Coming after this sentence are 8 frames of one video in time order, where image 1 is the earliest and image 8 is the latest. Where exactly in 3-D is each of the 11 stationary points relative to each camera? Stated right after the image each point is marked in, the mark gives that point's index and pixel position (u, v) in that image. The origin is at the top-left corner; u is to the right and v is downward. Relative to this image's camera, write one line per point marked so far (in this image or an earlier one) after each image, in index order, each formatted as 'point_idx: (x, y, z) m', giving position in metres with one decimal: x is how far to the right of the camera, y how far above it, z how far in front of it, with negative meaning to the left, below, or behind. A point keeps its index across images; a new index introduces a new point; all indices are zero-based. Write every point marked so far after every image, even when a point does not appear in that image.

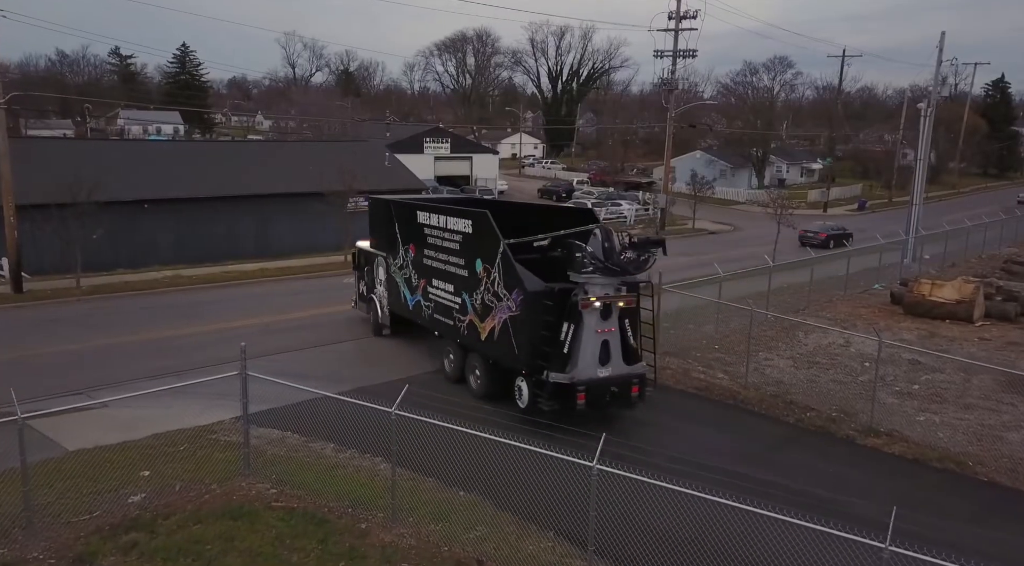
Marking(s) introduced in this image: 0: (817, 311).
0: (+7.6, -0.7, +18.4) m
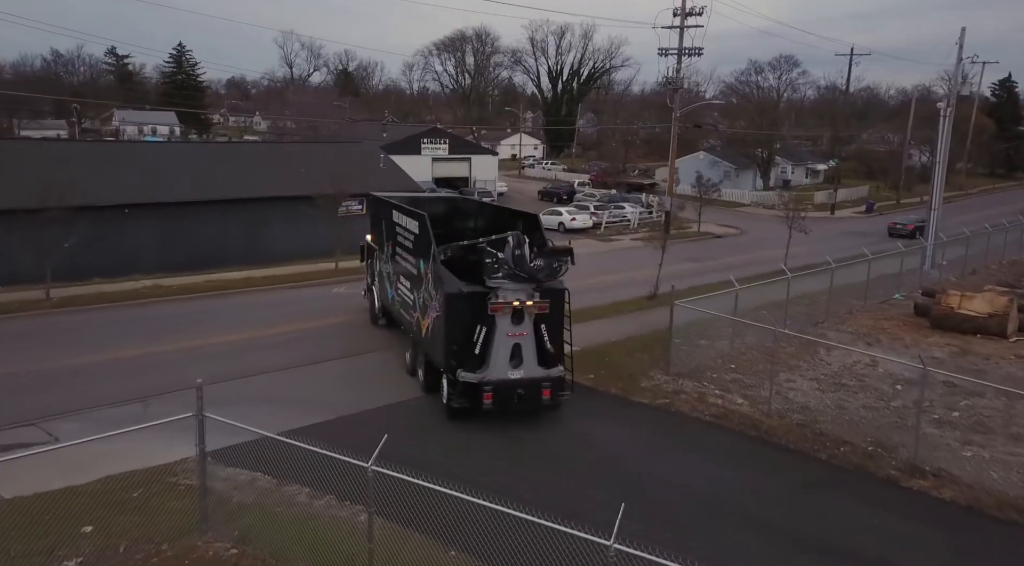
0: (+7.6, -1.0, +17.2) m
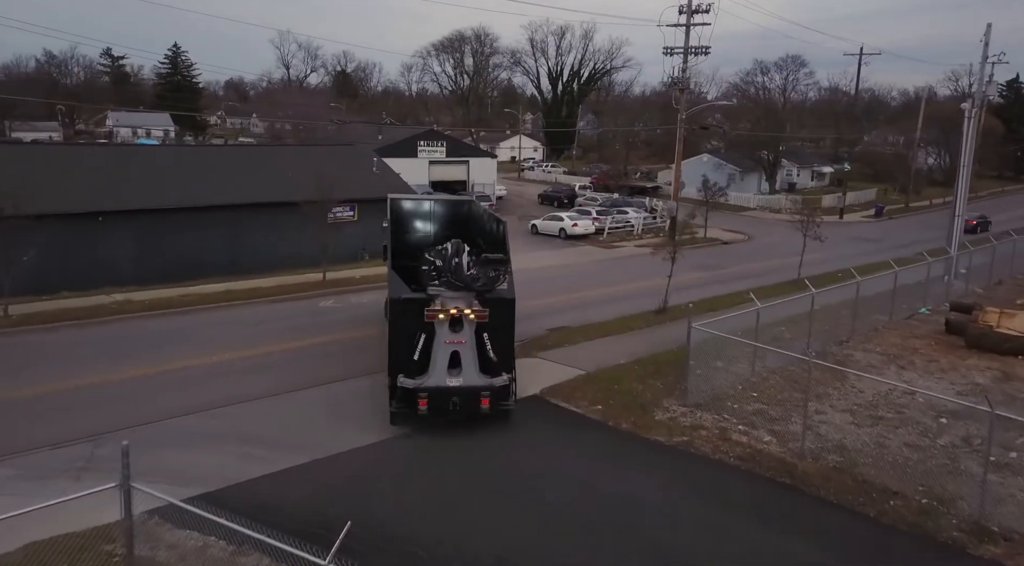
0: (+7.6, -1.3, +15.9) m
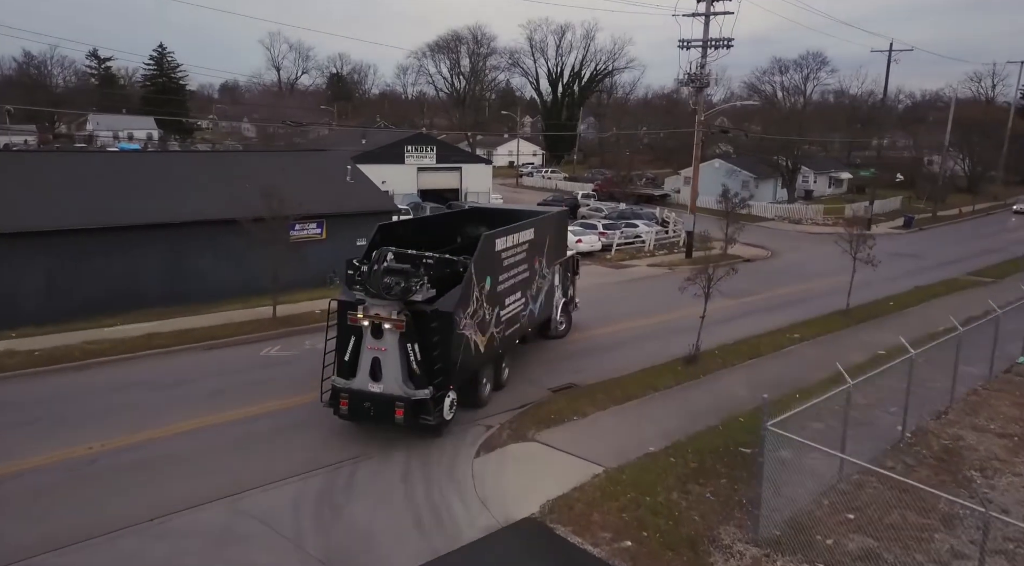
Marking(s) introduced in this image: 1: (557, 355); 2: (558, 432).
0: (+7.4, -2.2, +11.9) m
1: (+1.0, -1.6, +16.3) m
2: (+0.8, -2.4, +11.6) m
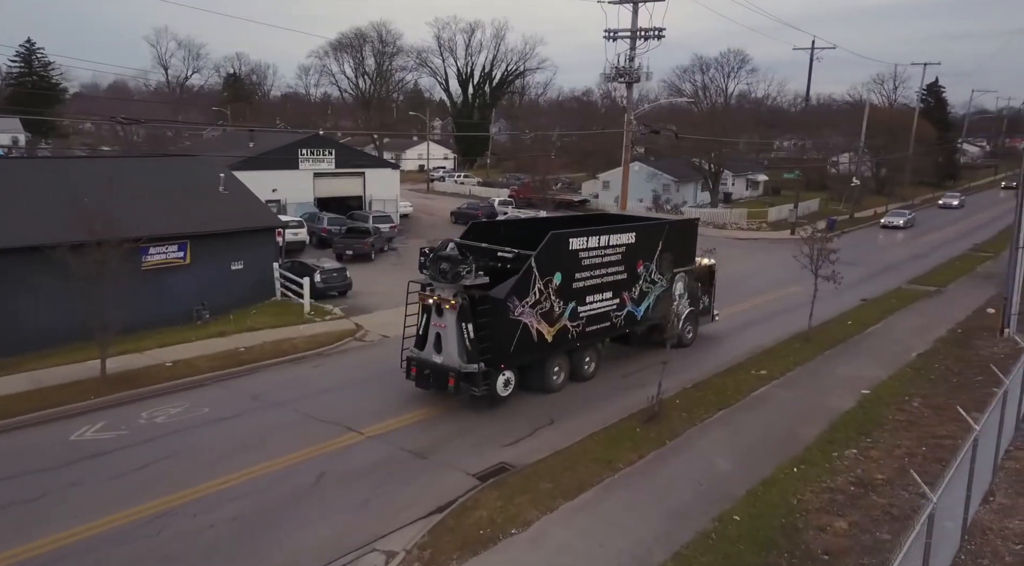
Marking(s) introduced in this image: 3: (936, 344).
0: (+6.4, -2.7, +9.1) m
1: (-0.6, -2.3, +12.8) m
2: (-0.2, -3.1, +8.0) m
3: (+10.4, -1.5, +17.7) m
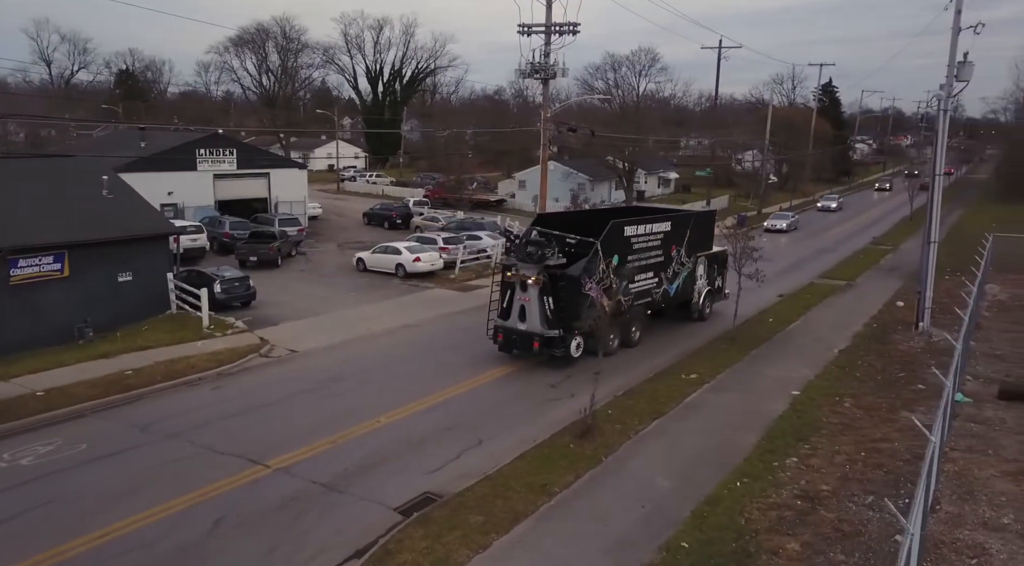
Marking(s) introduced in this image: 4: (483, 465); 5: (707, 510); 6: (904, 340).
0: (+5.5, -2.7, +8.9) m
1: (-1.8, -2.5, +11.7) m
2: (-0.9, -3.2, +7.0) m
3: (+8.5, -1.4, +17.9) m
4: (-0.4, -2.7, +10.6) m
5: (+2.4, -2.8, +8.9) m
6: (+9.4, -1.4, +17.4) m
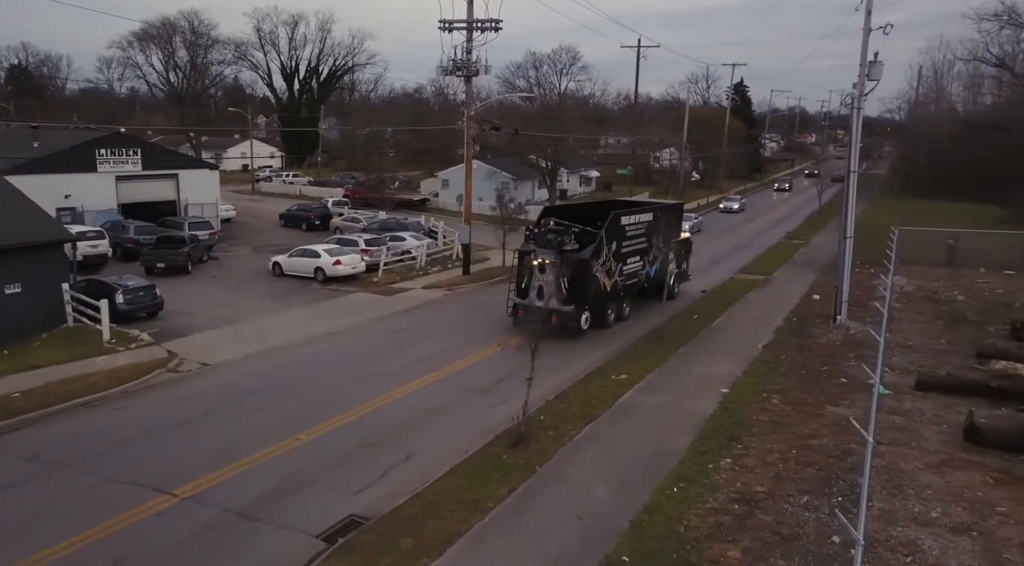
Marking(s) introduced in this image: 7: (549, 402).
0: (+4.7, -2.7, +9.0) m
1: (-2.9, -2.6, +11.0) m
2: (-1.5, -3.3, +6.4) m
3: (+6.7, -1.3, +18.2) m
4: (-1.4, -2.8, +10.1) m
5: (+1.6, -2.8, +8.7) m
6: (+7.7, -1.3, +17.9) m
7: (+0.7, -2.2, +13.4) m
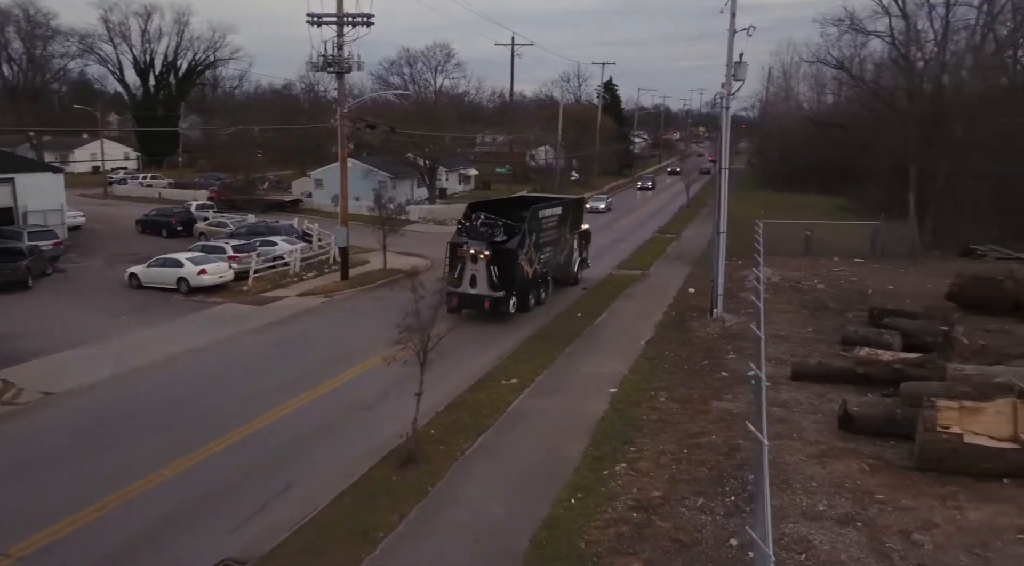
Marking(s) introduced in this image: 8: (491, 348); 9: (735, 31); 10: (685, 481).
0: (+3.4, -2.6, +9.2) m
1: (-4.4, -2.9, +9.9) m
2: (-2.3, -3.6, +5.6) m
3: (+3.8, -1.2, +18.6) m
4: (-2.8, -3.0, +9.2) m
5: (+0.4, -2.9, +8.4) m
6: (+4.8, -1.1, +18.4) m
7: (-1.3, -2.3, +12.9) m
8: (-0.4, -1.6, +17.2) m
9: (+5.5, +6.3, +17.9) m
10: (+2.3, -2.6, +9.6) m
